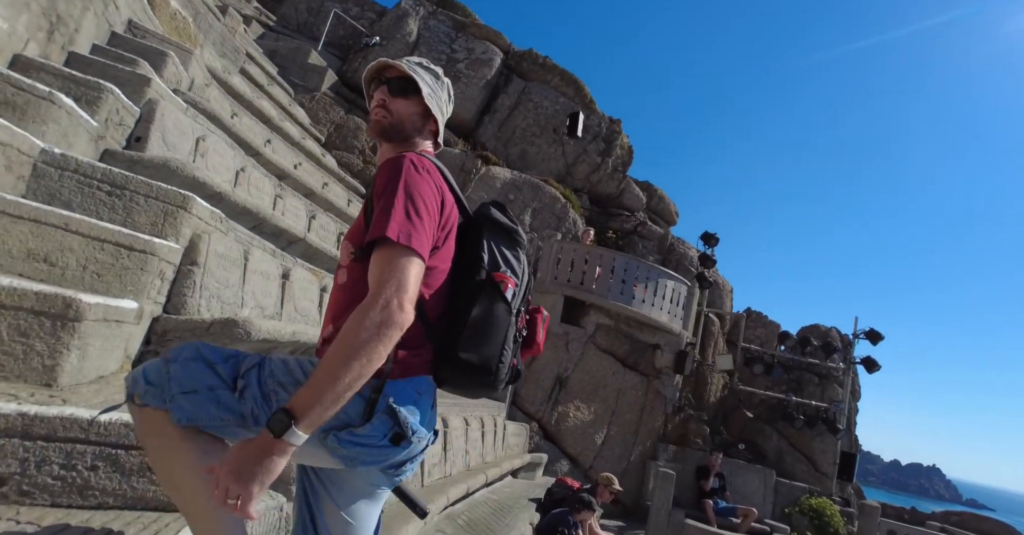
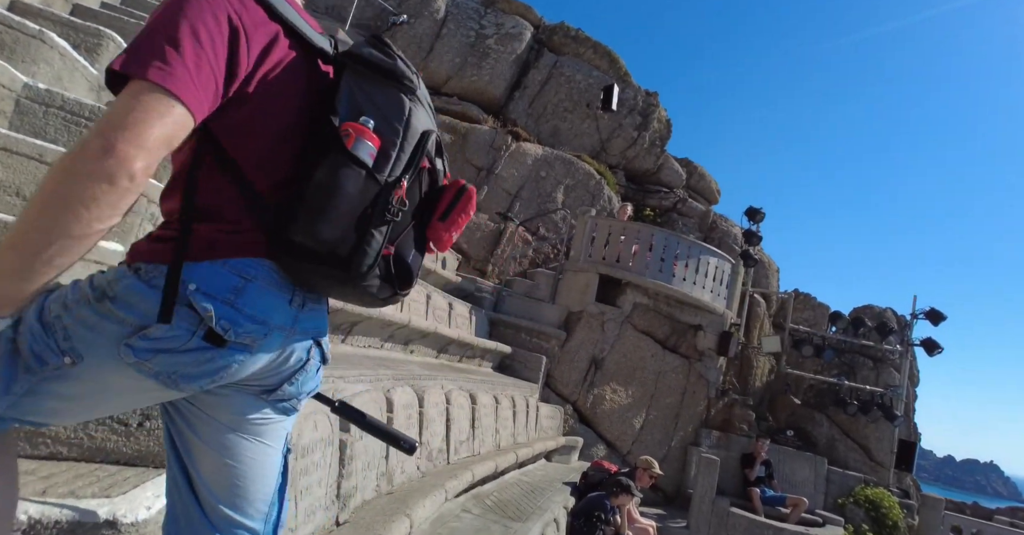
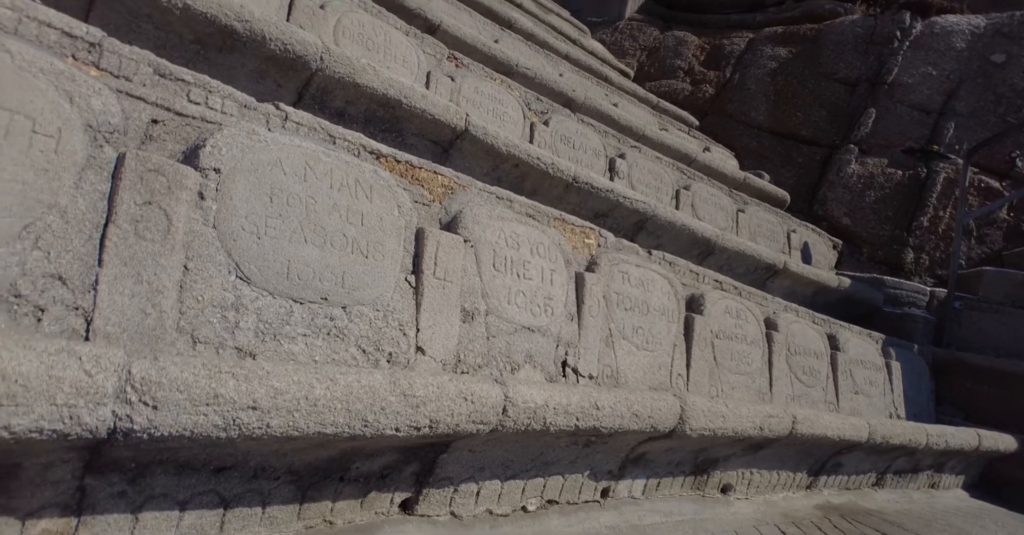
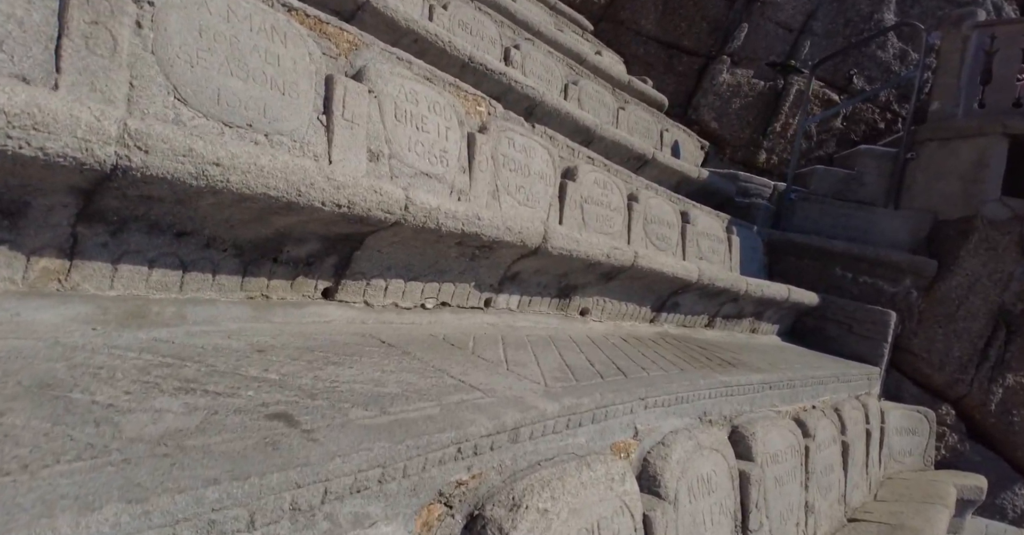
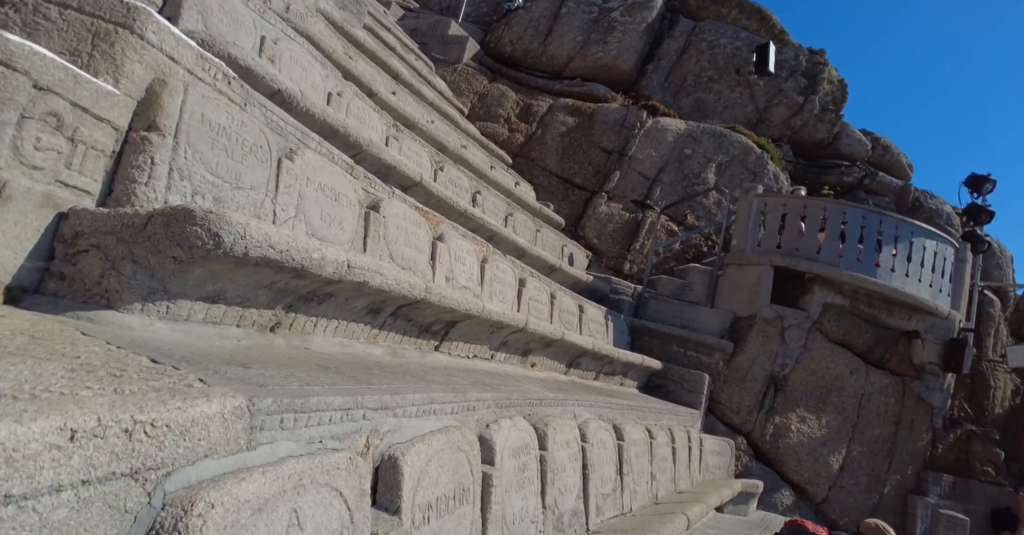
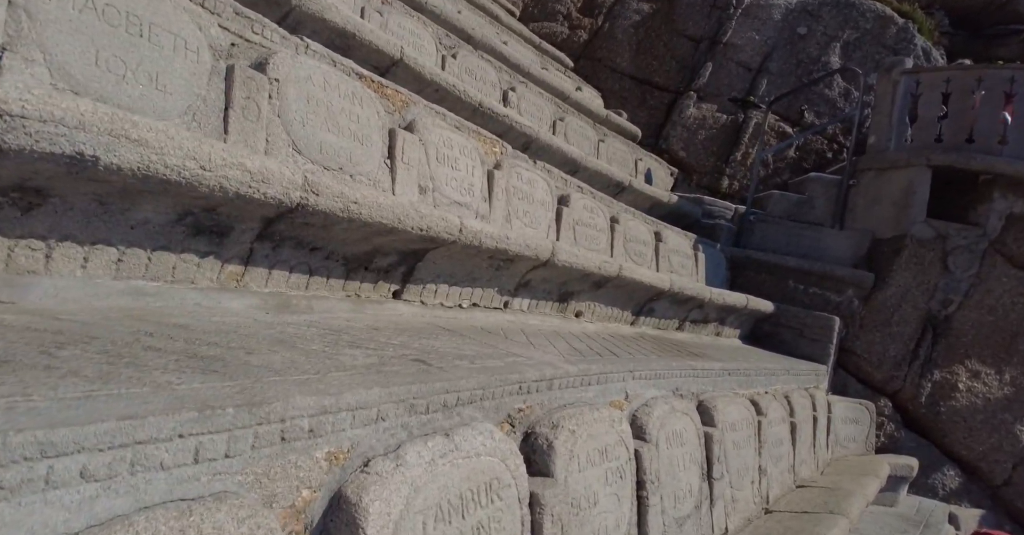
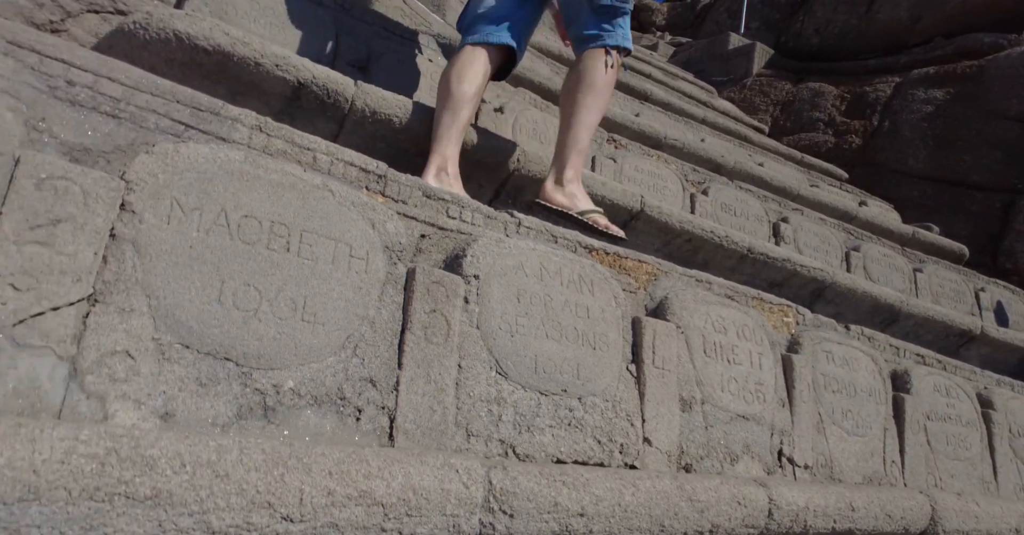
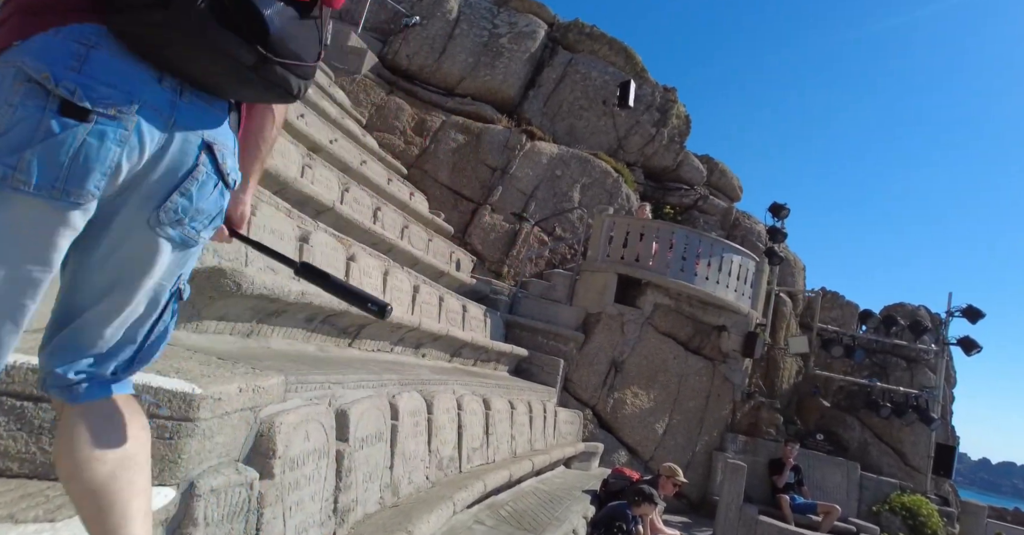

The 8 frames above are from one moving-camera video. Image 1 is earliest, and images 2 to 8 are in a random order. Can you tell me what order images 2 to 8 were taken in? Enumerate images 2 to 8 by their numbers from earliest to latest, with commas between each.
2, 8, 5, 6, 4, 3, 7
